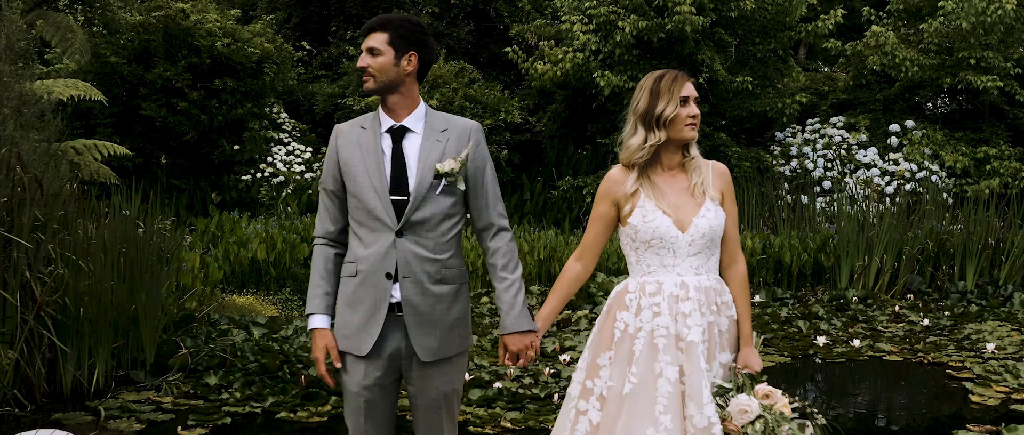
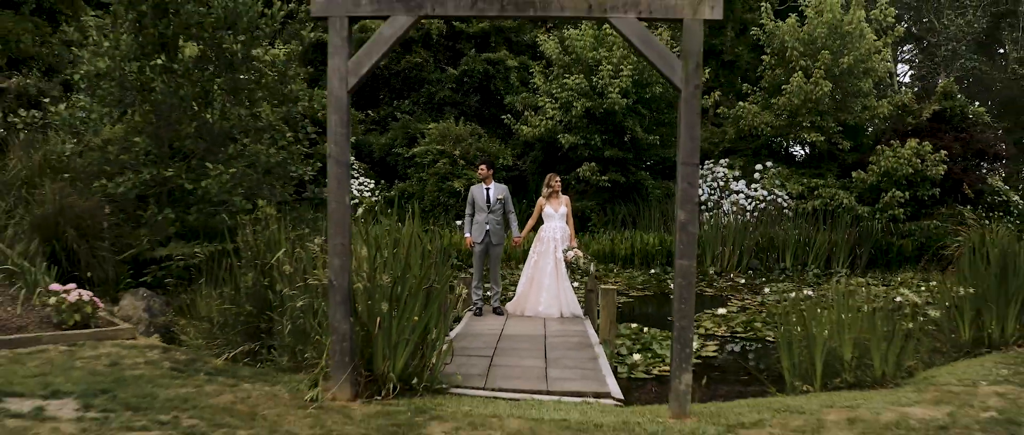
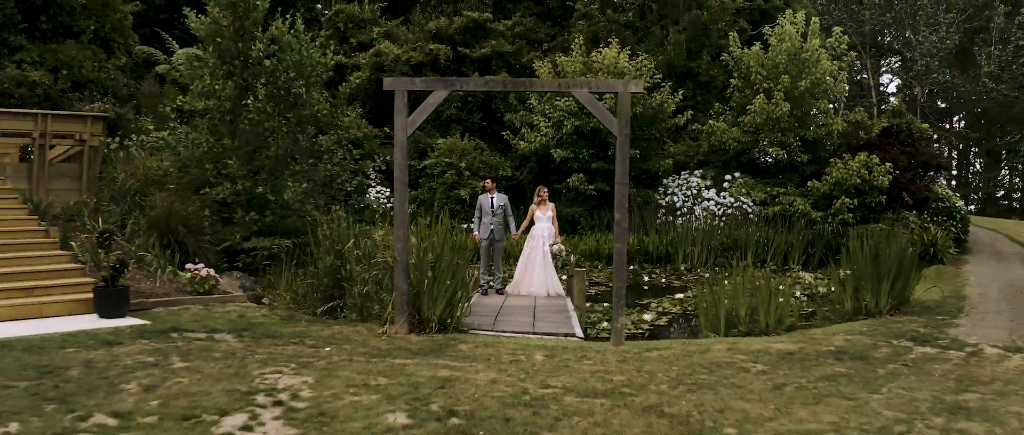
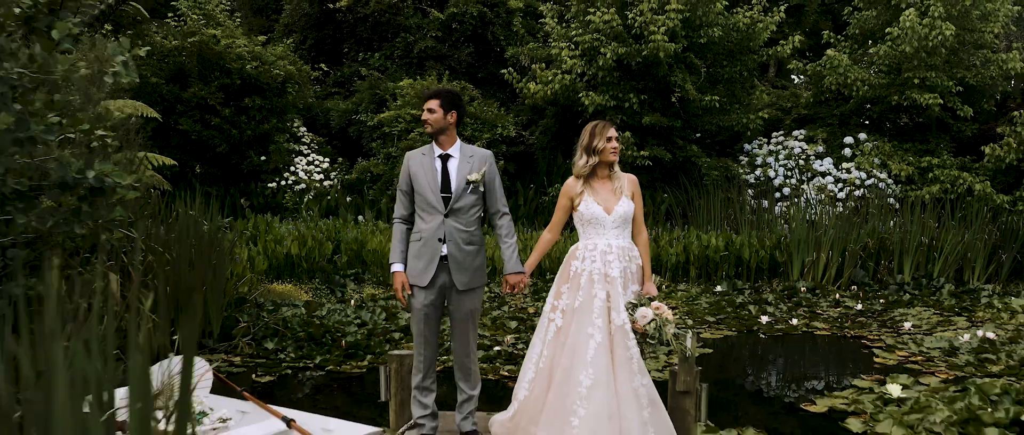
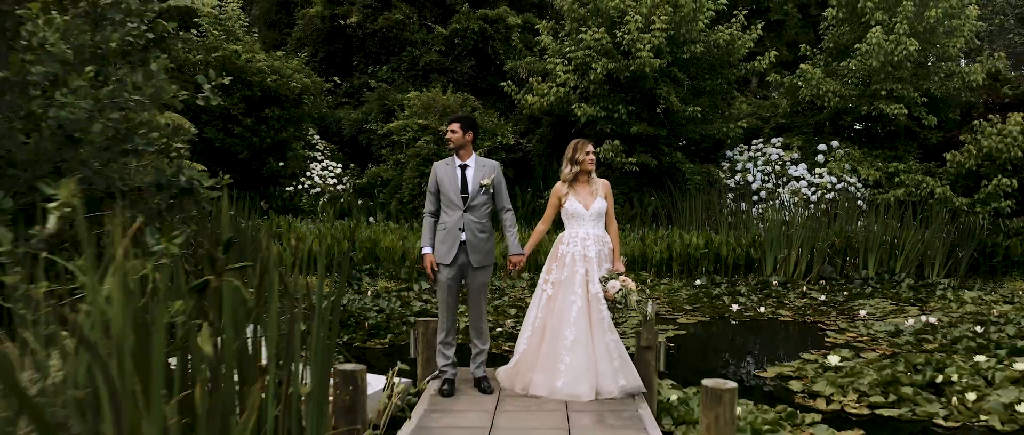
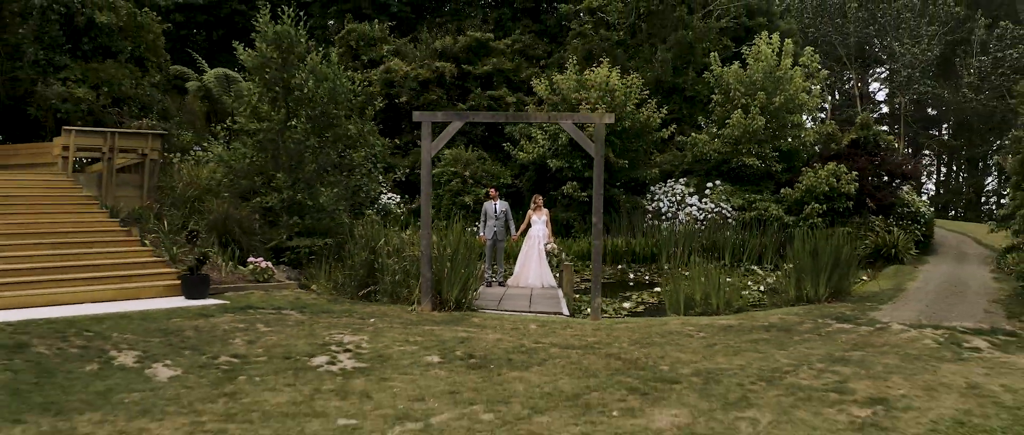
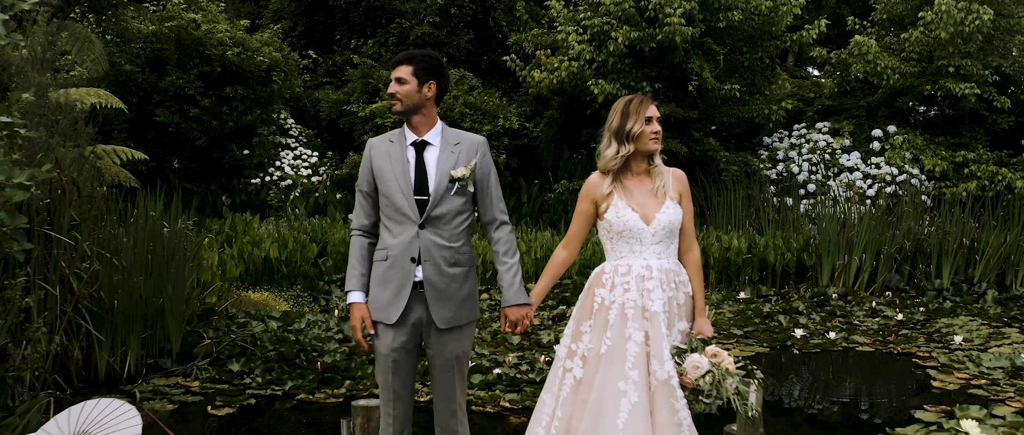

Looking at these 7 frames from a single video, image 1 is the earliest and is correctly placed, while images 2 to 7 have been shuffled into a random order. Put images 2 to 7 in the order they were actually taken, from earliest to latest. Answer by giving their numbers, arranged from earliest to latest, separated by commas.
7, 4, 5, 2, 3, 6
